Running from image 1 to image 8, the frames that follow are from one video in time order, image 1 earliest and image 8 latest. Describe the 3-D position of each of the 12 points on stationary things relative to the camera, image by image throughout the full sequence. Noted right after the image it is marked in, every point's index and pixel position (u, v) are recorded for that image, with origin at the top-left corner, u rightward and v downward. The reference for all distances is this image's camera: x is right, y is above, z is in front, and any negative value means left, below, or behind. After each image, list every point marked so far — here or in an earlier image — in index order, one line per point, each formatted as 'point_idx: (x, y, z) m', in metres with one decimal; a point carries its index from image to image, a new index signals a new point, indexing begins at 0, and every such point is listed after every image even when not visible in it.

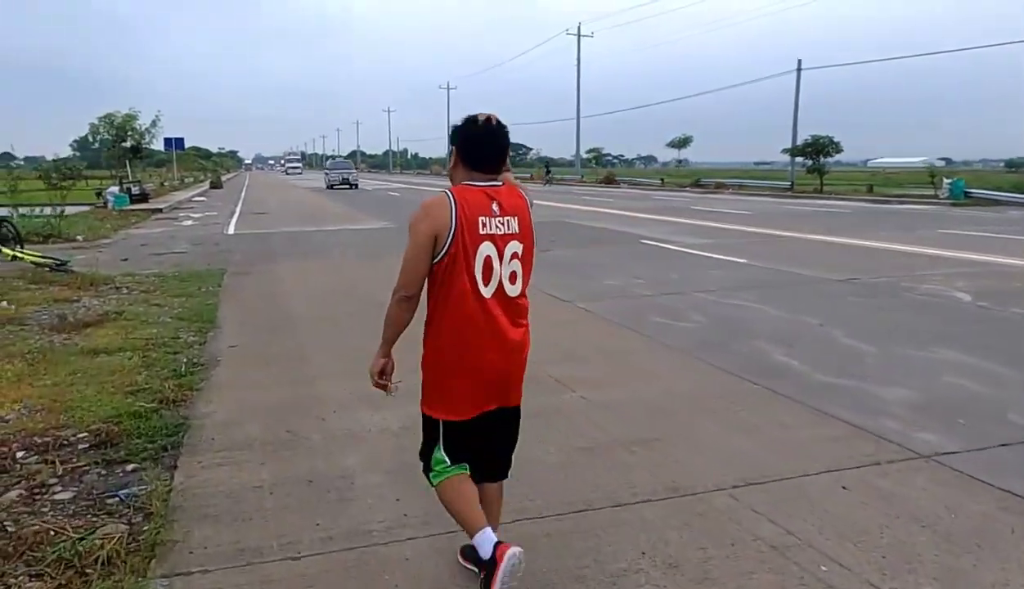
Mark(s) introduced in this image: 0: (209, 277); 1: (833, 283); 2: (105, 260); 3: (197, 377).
0: (-4.5, +0.3, +11.8) m
1: (+4.2, +0.2, +10.1) m
2: (-7.1, +0.6, +13.6) m
3: (-2.5, -0.7, +6.1) m
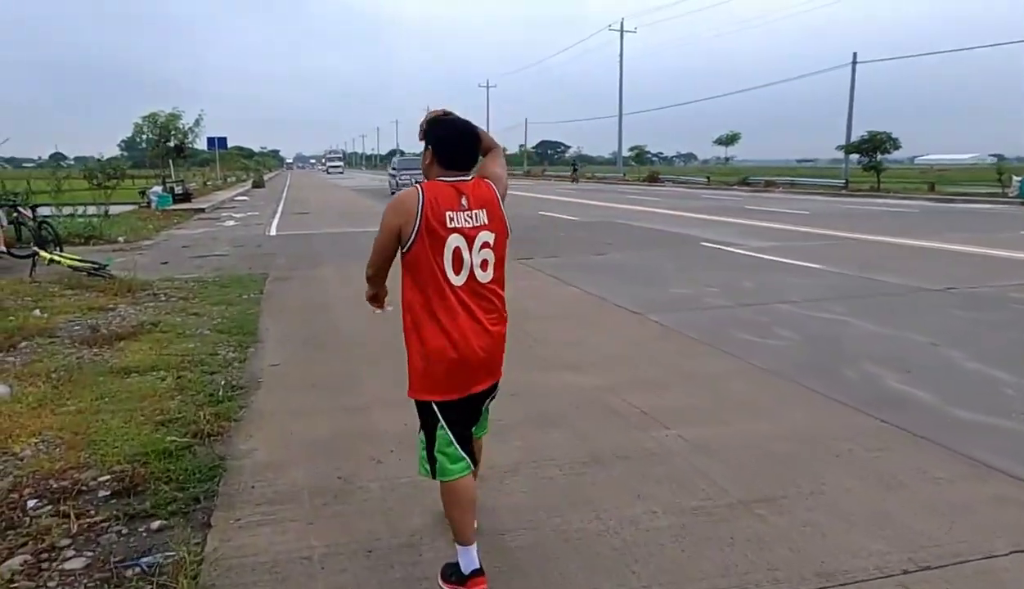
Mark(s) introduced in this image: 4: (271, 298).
0: (-3.7, +0.2, +11.2) m
1: (+4.9, 0.0, +9.1) m
2: (-6.2, +0.5, +13.2) m
3: (-1.9, -0.8, +5.4) m
4: (-3.0, 0.0, +10.0) m
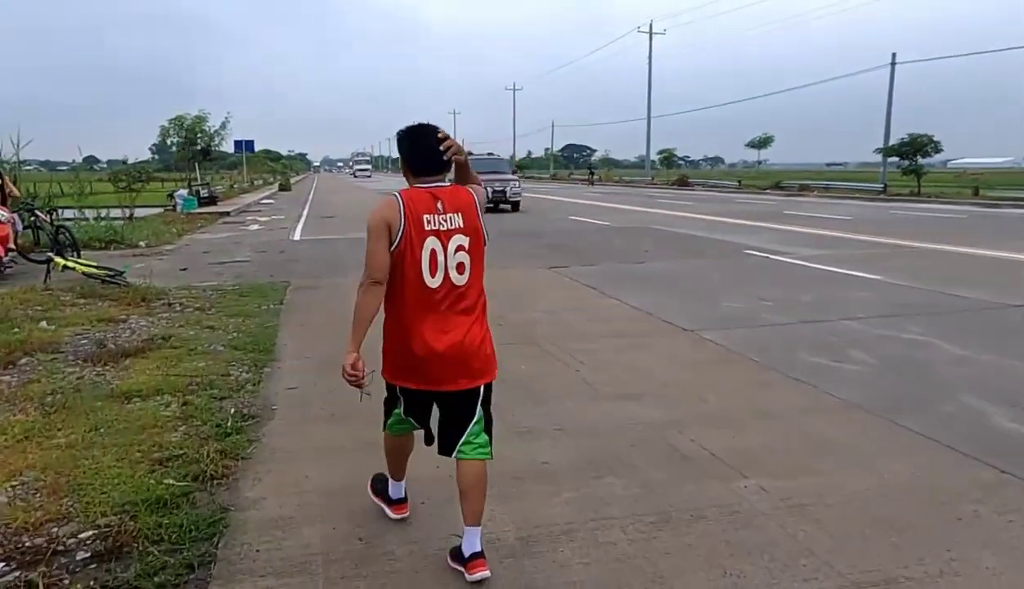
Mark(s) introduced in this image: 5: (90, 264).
0: (-3.2, 0.0, +10.6) m
1: (+5.3, -0.1, +8.3) m
2: (-5.6, +0.4, +12.6) m
3: (-1.6, -0.9, +4.8) m
4: (-2.6, -0.2, +9.3) m
5: (-6.0, +0.4, +11.2) m
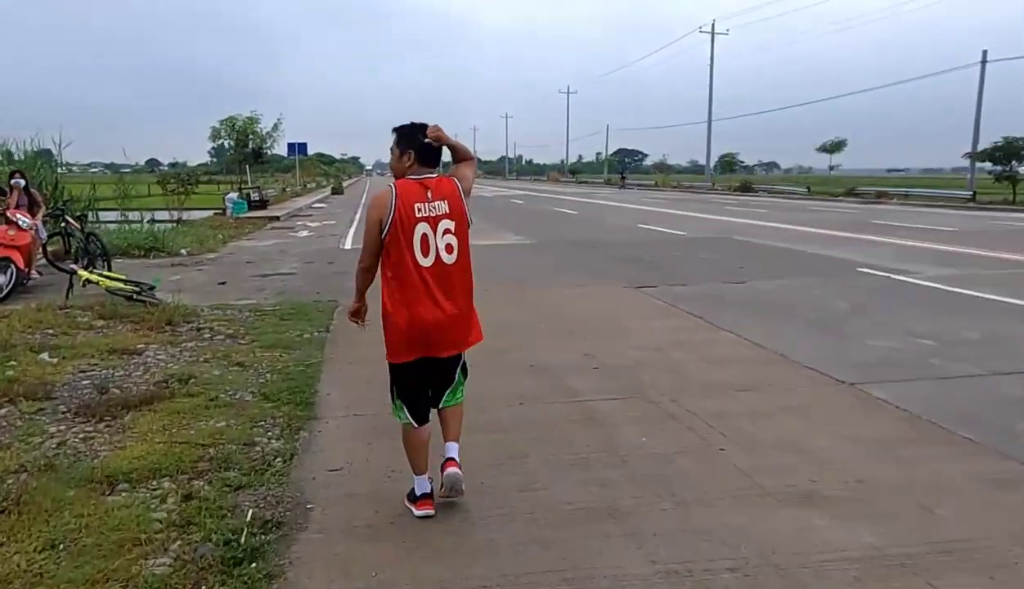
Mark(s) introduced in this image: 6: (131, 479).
0: (-2.3, -0.2, +9.1) m
1: (+6.1, -0.5, +6.3) m
2: (-4.5, +0.1, +11.3) m
3: (-1.0, -1.1, +3.2) m
4: (-1.7, -0.4, +7.8) m
5: (-5.0, +0.2, +9.8) m
6: (-2.0, -1.0, +4.1) m
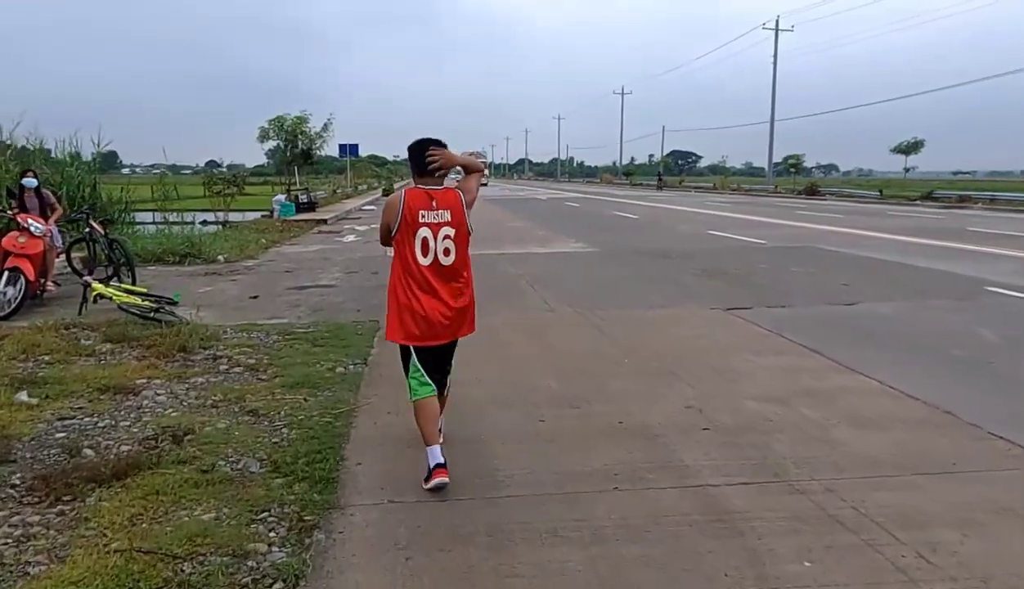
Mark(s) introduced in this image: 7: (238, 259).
0: (-1.6, -0.4, +7.8) m
1: (+6.6, -0.8, +4.4) m
2: (-3.7, -0.1, +10.1) m
3: (-0.7, -1.3, +1.8) m
4: (-1.1, -0.6, +6.5) m
5: (-4.2, 0.0, +8.7) m
6: (-1.6, -1.2, +2.8) m
7: (-5.1, +0.7, +14.7) m
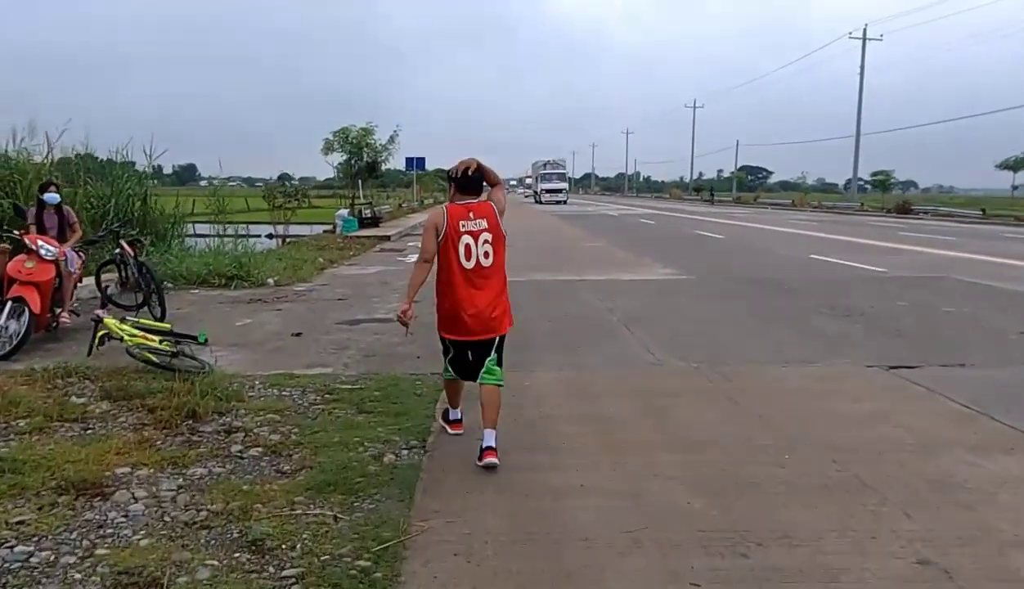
0: (-0.8, -0.8, +6.0) m
1: (+7.1, -1.3, +2.0) m
2: (-2.7, -0.5, +8.5) m
3: (-0.4, -1.6, 0.0) m
4: (-0.4, -1.0, +4.7) m
5: (-3.3, -0.3, +7.2) m
6: (-1.2, -1.5, +1.0) m
7: (-3.8, +0.2, +13.2) m
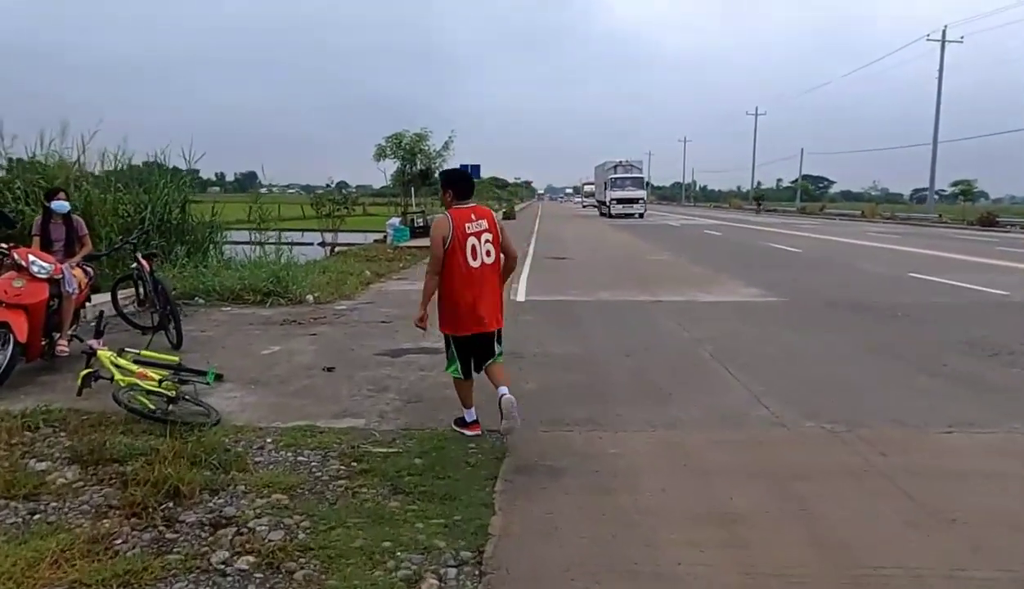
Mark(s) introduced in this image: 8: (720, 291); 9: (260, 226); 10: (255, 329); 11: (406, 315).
0: (-0.3, -1.1, +4.6) m
1: (+7.3, -1.6, 0.0) m
2: (-2.0, -0.7, +7.2) m
3: (-0.3, -1.8, -1.5) m
4: (0.0, -1.2, +3.2) m
5: (-2.8, -0.6, +5.9) m
6: (-1.1, -1.6, -0.4) m
7: (-2.8, -0.1, +12.0) m
8: (+3.6, +0.1, +13.4) m
9: (-5.2, +1.4, +16.3) m
10: (-3.1, -0.4, +9.4) m
11: (-1.4, -0.3, +10.5) m
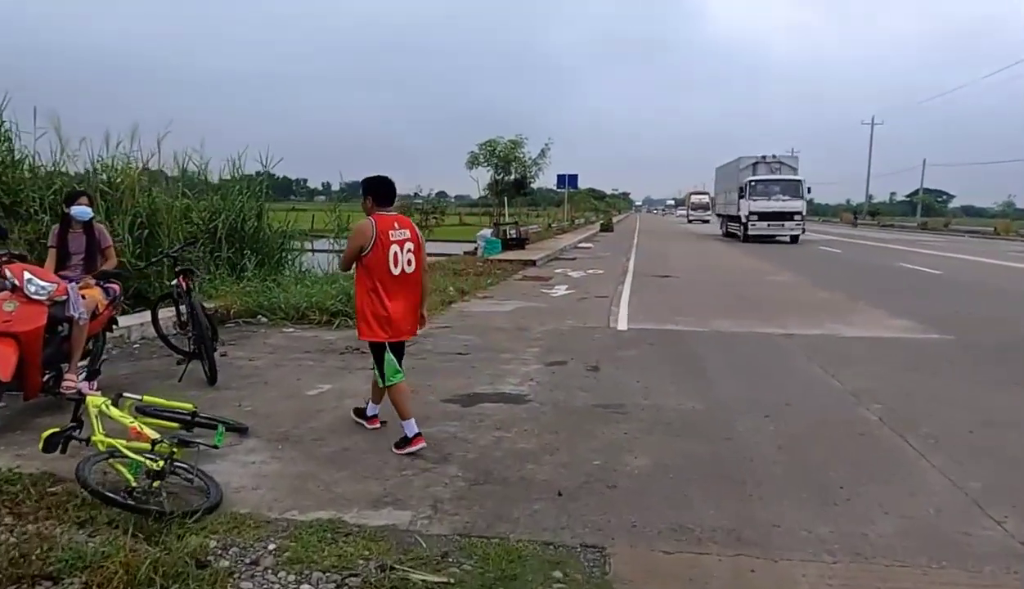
0: (+0.1, -1.3, +2.9) m
1: (+7.1, -1.9, -2.5) m
2: (-1.3, -0.9, +5.7) m
3: (-0.7, -2.0, -3.1) m
4: (+0.2, -1.5, +1.5) m
5: (-2.2, -0.8, +4.5) m
6: (-1.3, -1.8, -2.0) m
7: (-1.4, -0.4, +10.5) m
8: (+5.0, -0.4, +11.2) m
9: (-3.3, +1.1, +15.2) m
10: (-2.1, -0.6, +8.1) m
11: (-0.3, -0.6, +8.9) m
